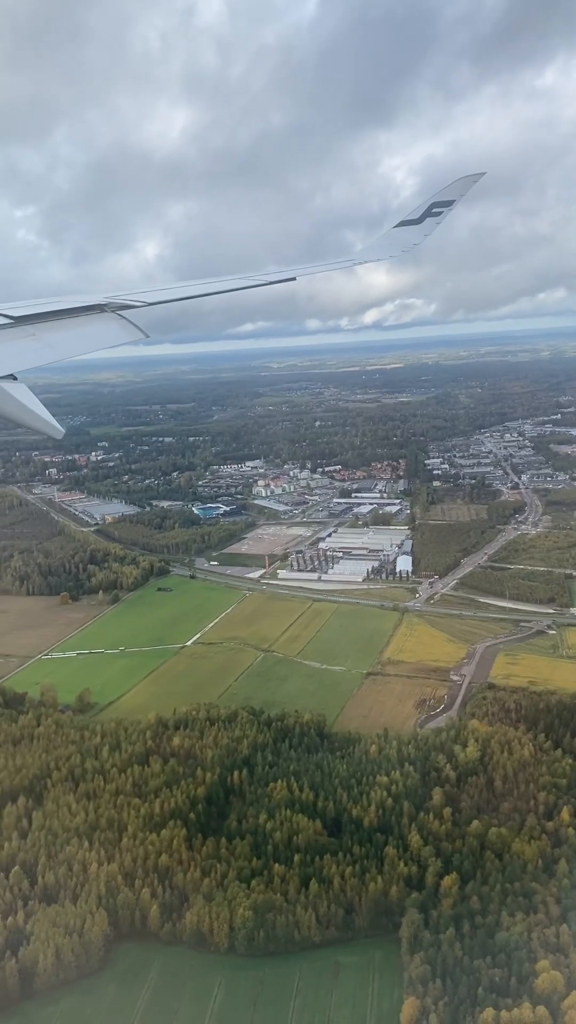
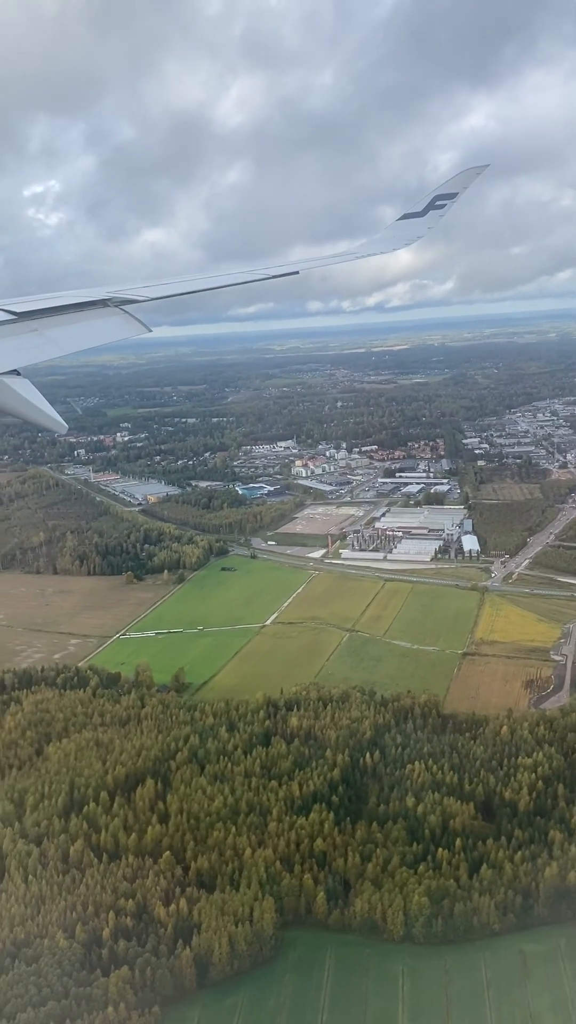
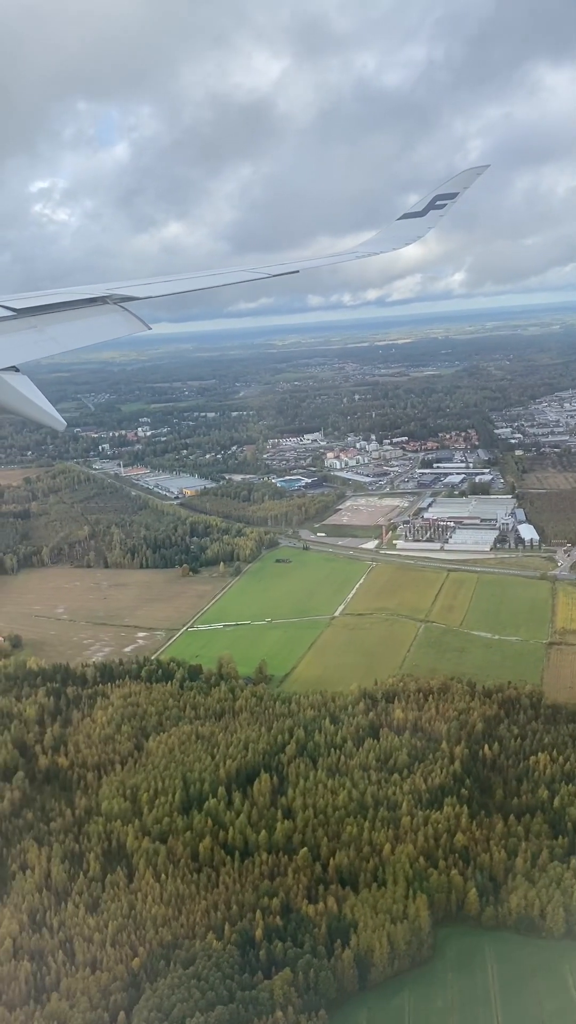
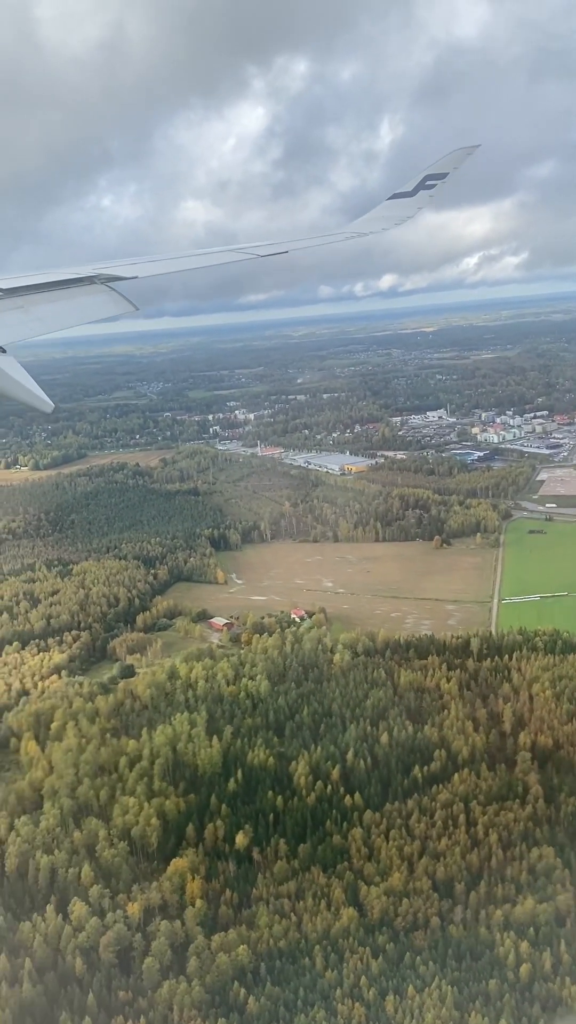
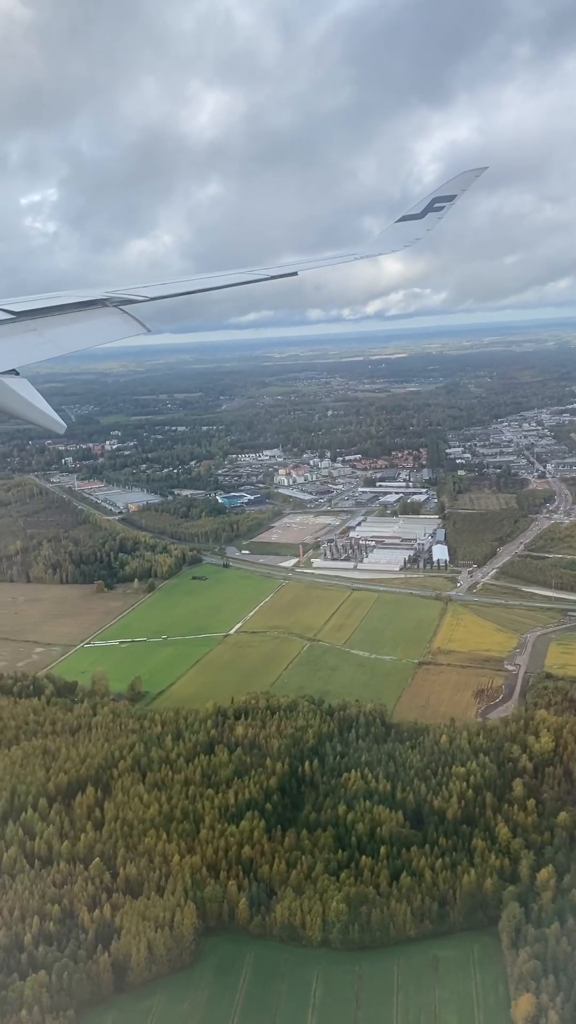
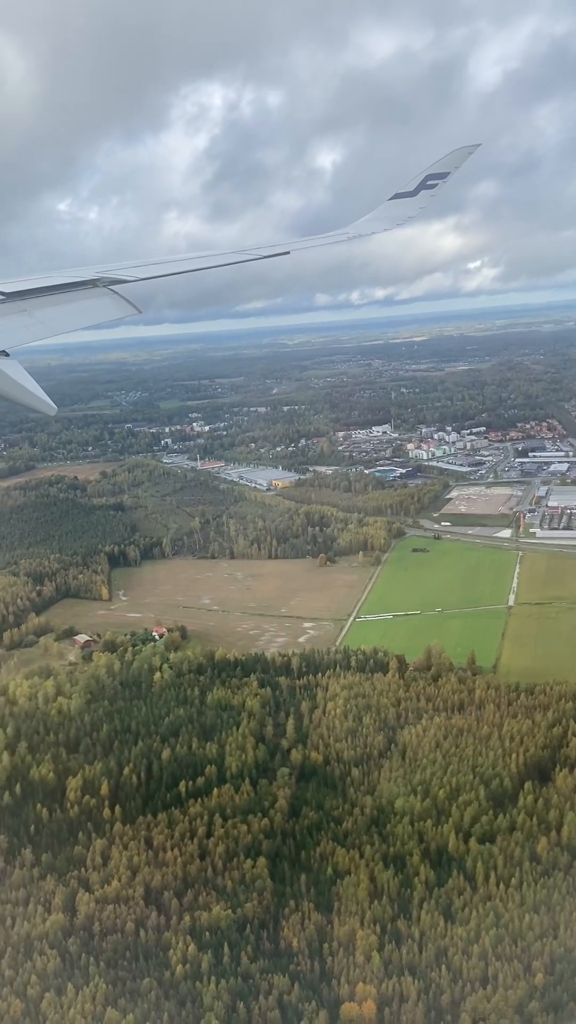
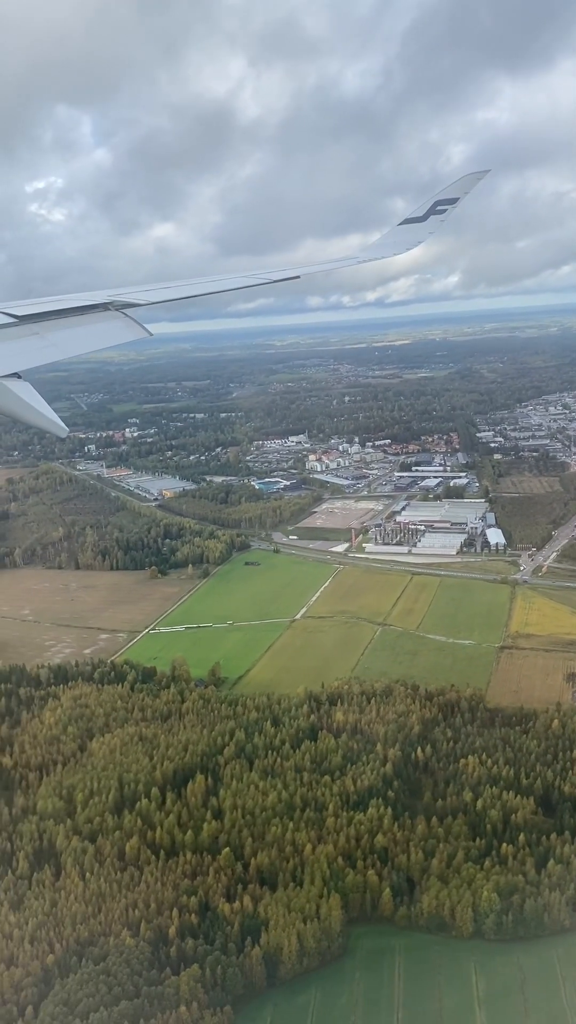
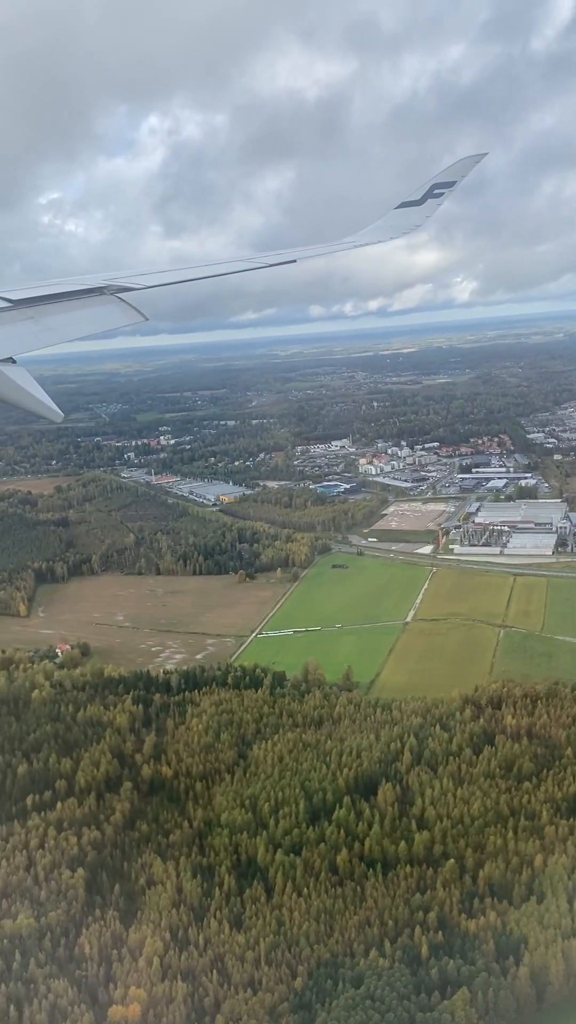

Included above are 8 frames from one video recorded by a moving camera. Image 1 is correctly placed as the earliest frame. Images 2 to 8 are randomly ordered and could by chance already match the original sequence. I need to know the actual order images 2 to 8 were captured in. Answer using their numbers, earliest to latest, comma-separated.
5, 2, 7, 3, 8, 6, 4
